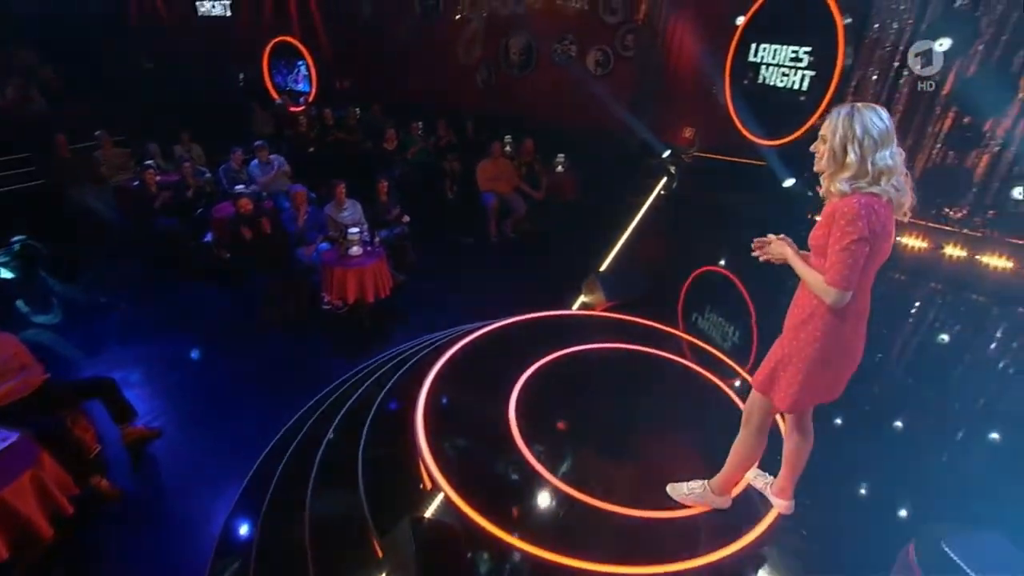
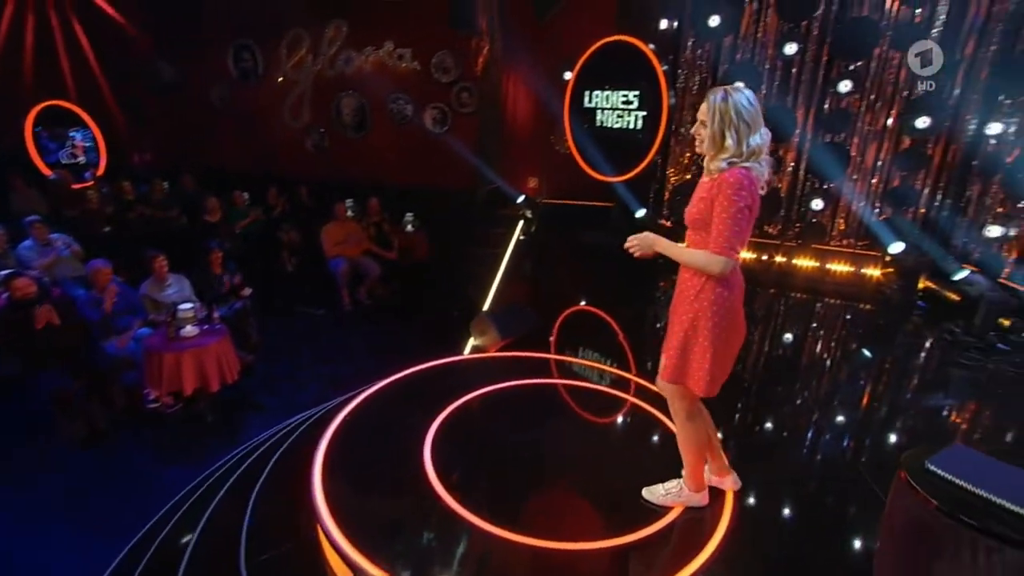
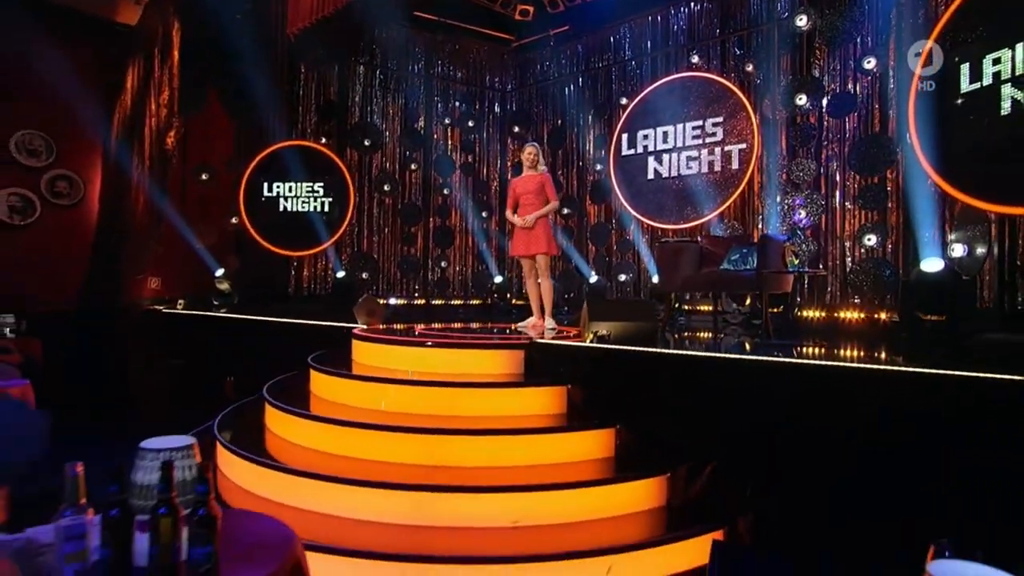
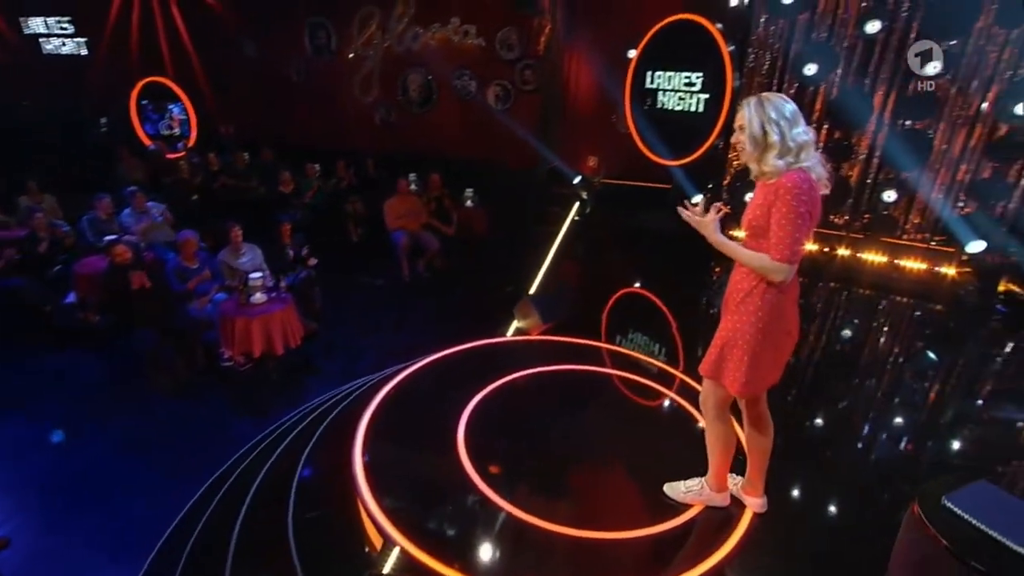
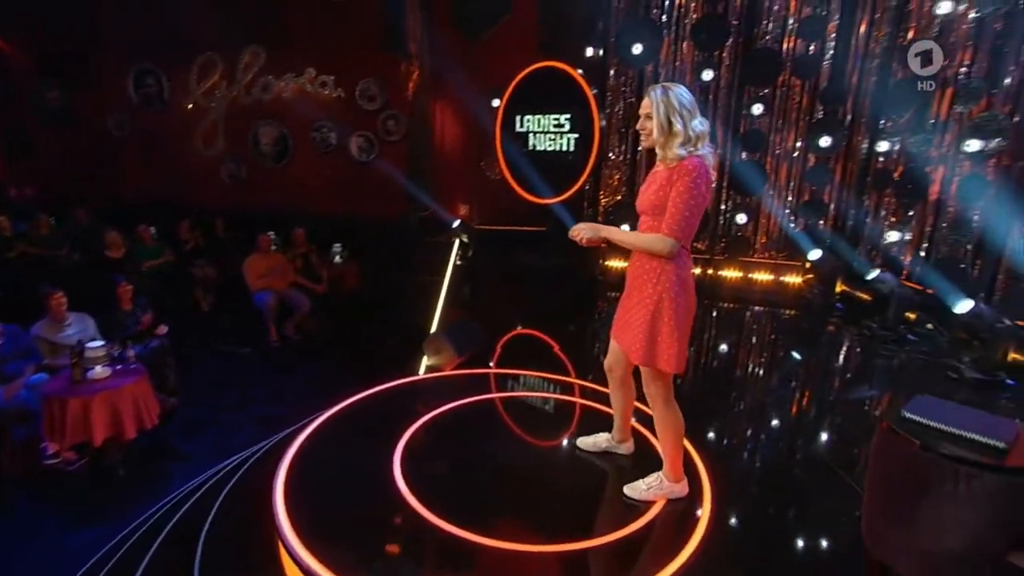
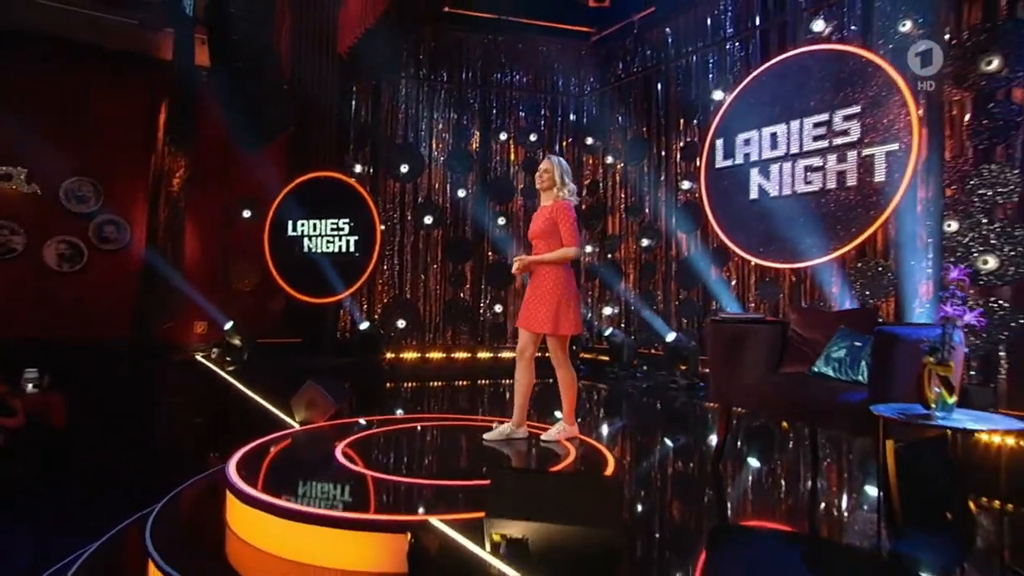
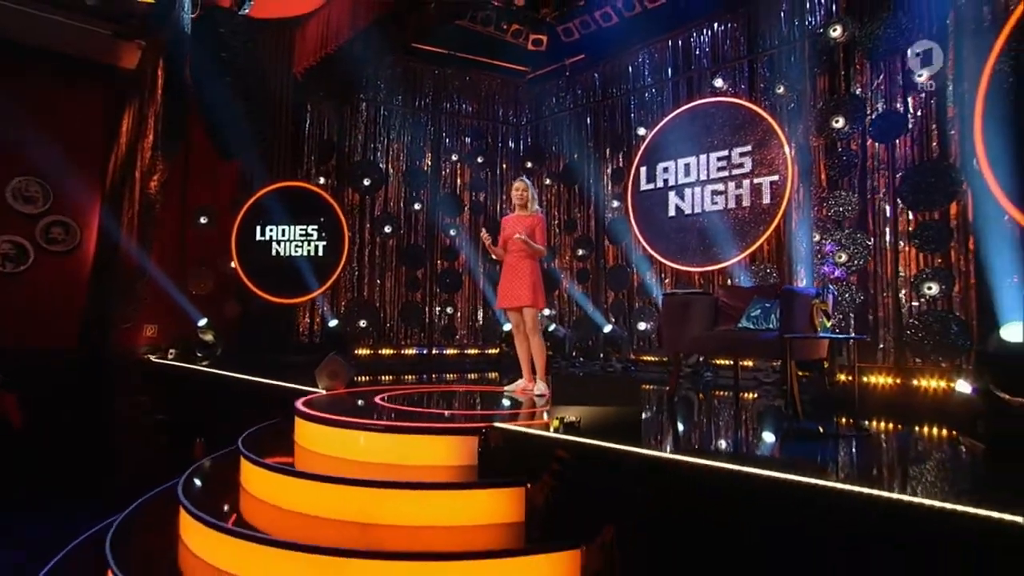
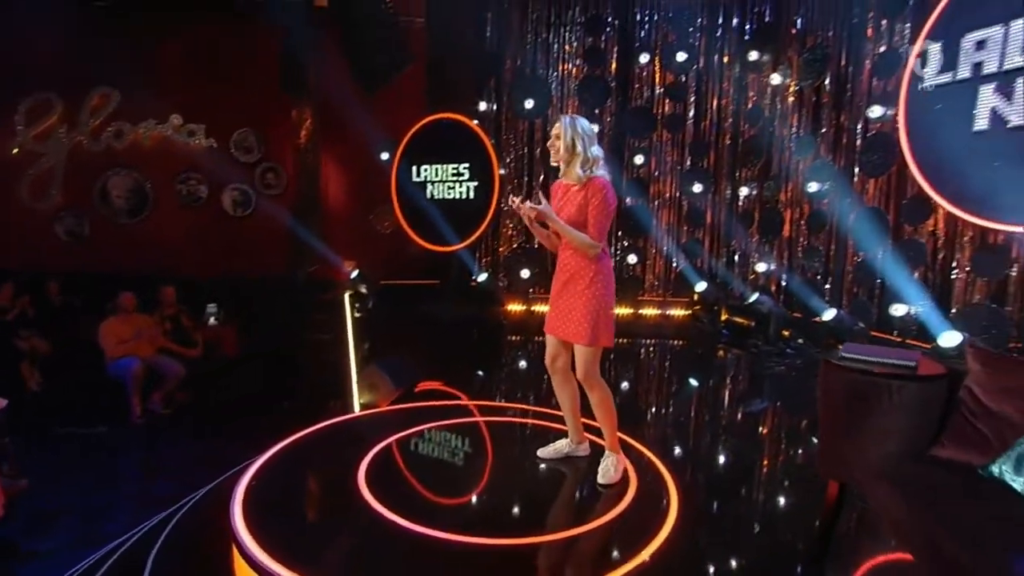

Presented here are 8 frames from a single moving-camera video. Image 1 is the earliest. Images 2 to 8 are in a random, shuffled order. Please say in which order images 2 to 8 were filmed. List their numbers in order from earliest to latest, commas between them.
4, 2, 5, 8, 6, 7, 3
